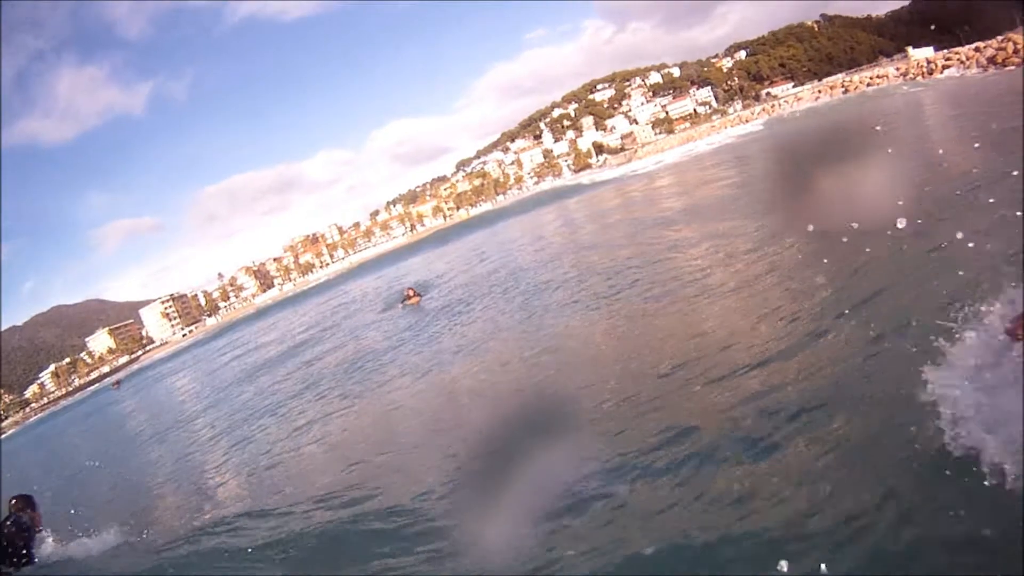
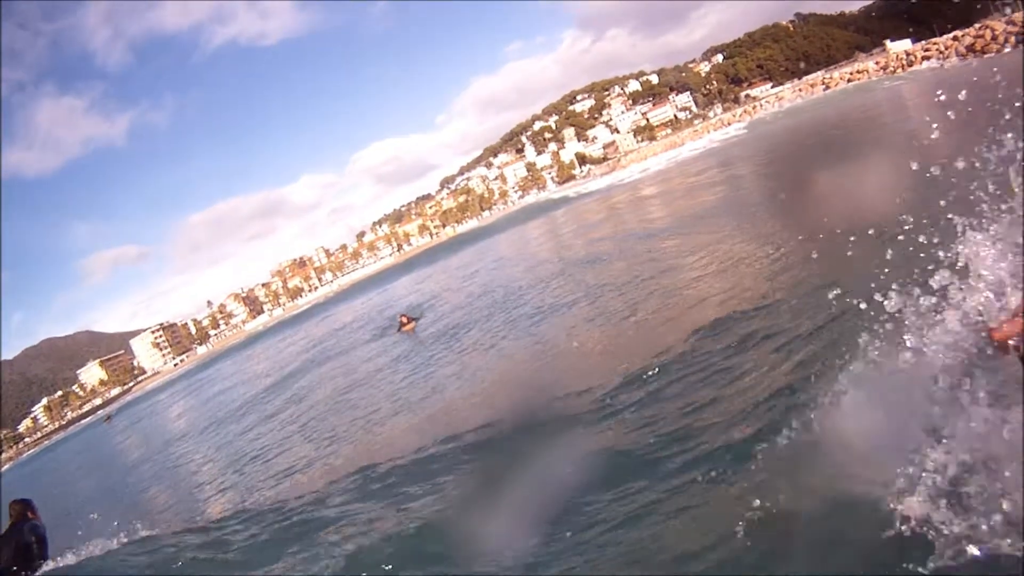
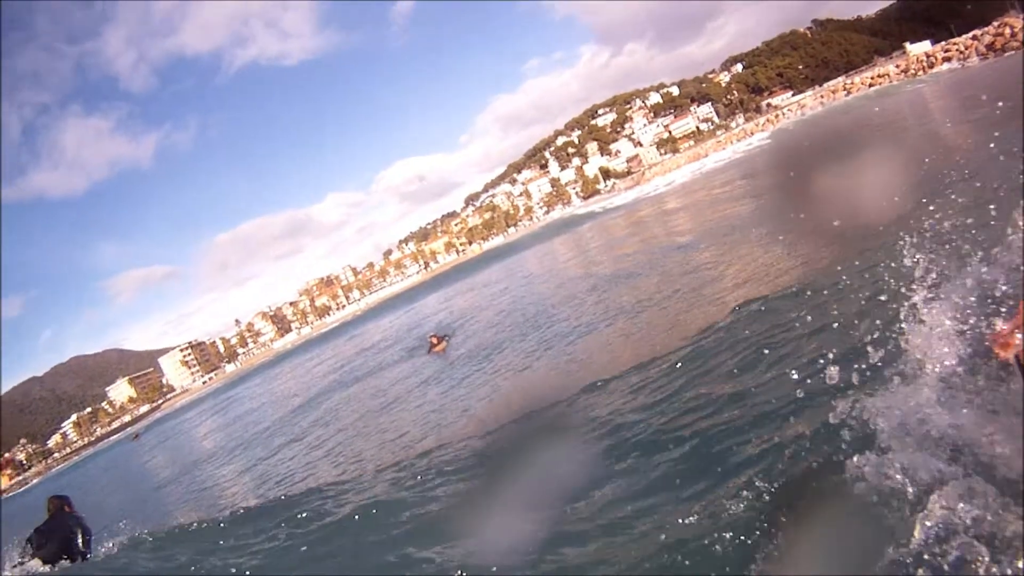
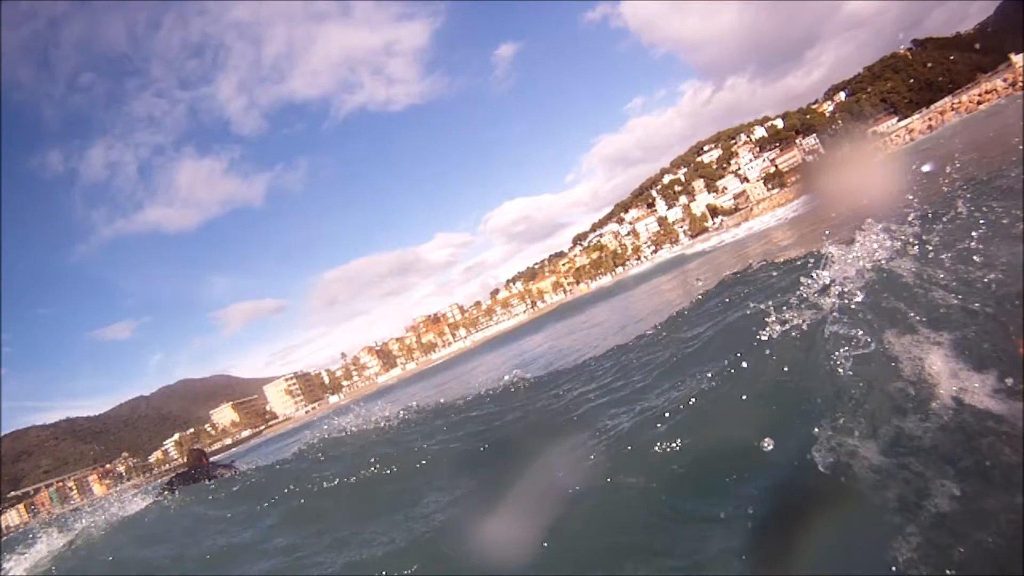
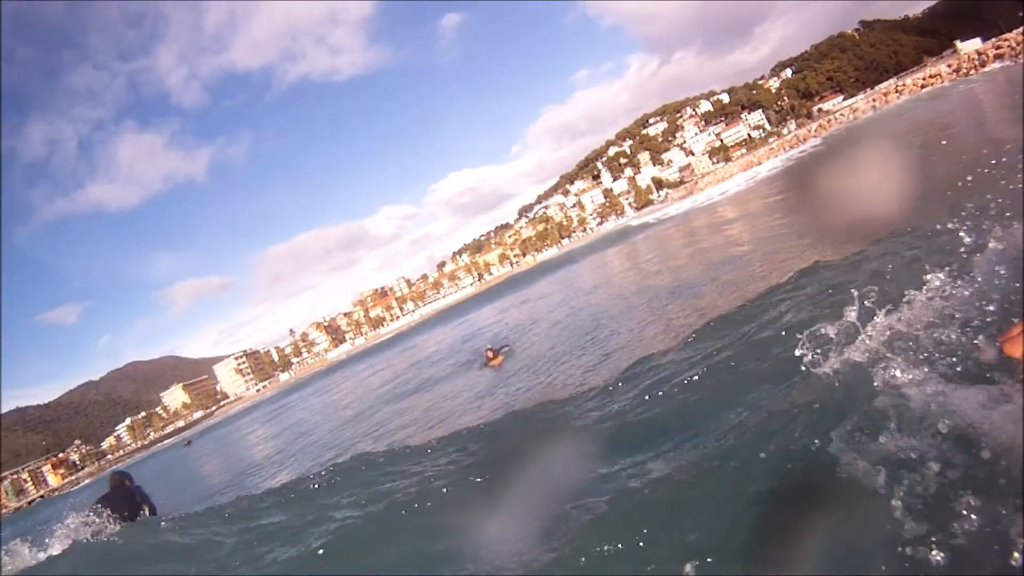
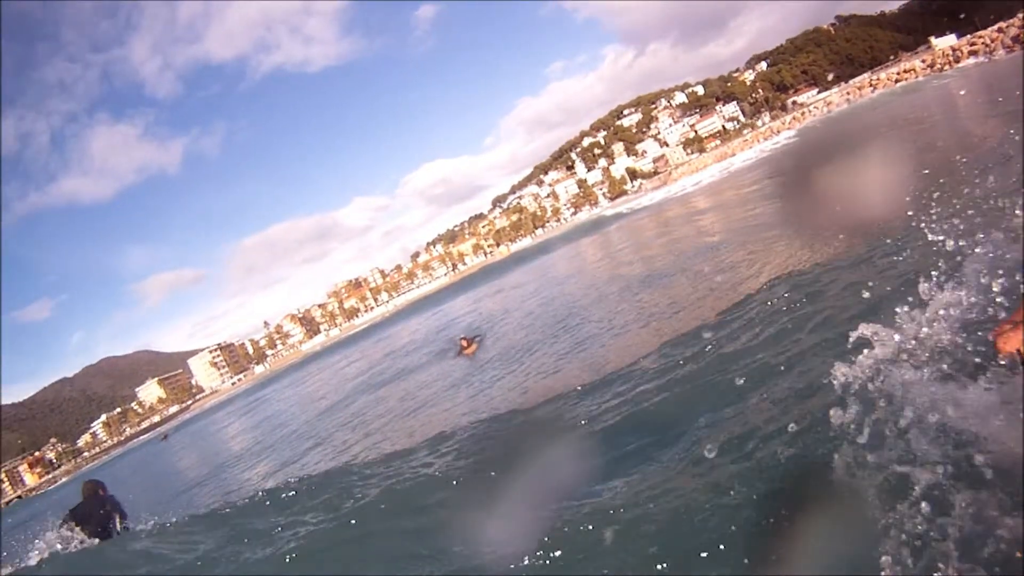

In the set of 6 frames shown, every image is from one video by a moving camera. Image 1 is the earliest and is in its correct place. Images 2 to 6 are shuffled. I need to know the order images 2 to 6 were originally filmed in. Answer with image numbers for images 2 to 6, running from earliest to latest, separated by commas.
2, 3, 6, 5, 4
